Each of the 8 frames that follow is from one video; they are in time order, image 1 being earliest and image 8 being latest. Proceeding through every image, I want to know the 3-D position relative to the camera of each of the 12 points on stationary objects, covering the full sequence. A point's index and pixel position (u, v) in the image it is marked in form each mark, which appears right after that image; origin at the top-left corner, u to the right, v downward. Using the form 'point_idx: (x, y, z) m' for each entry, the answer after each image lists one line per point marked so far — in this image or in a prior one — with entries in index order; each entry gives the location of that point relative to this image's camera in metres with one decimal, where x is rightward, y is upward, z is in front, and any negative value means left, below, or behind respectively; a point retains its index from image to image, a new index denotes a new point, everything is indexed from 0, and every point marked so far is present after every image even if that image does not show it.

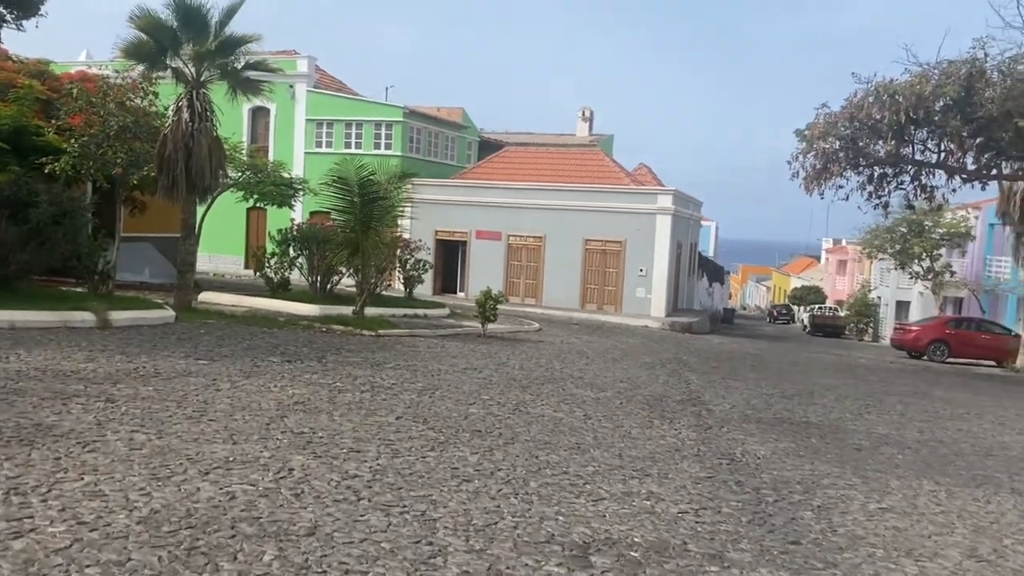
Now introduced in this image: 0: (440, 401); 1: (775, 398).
0: (-0.8, -1.3, +10.5) m
1: (+4.4, -1.9, +14.9) m
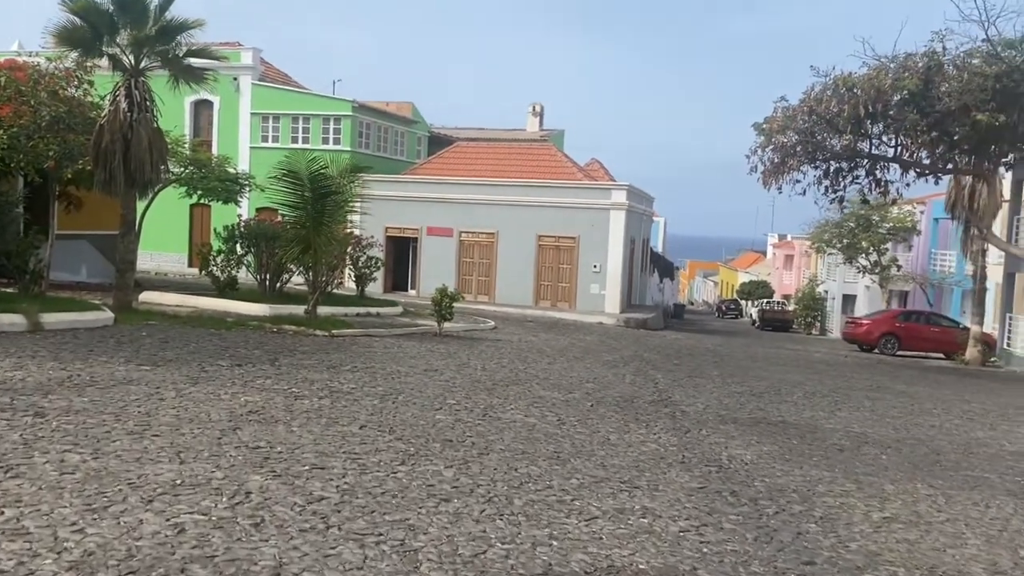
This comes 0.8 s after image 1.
0: (-1.2, -1.3, +9.8) m
1: (+3.8, -1.8, +14.6) m
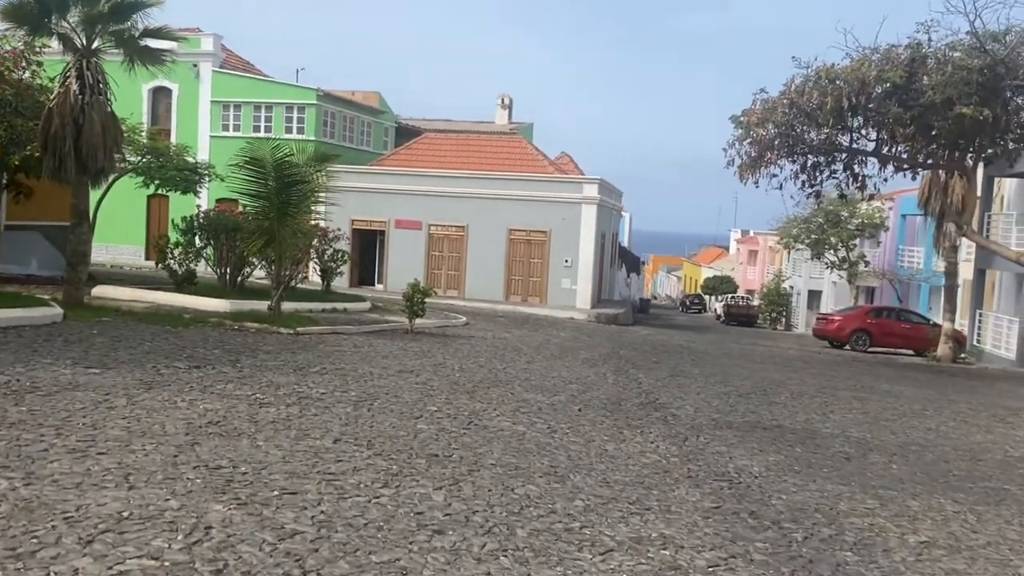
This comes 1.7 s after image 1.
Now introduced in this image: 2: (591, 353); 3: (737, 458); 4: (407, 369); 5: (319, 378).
0: (-1.3, -1.3, +9.0) m
1: (+3.5, -1.7, +13.9) m
2: (+1.8, -1.5, +19.7) m
3: (+2.2, -1.7, +8.7) m
4: (-1.6, -1.2, +13.1) m
5: (-2.5, -1.2, +11.5) m
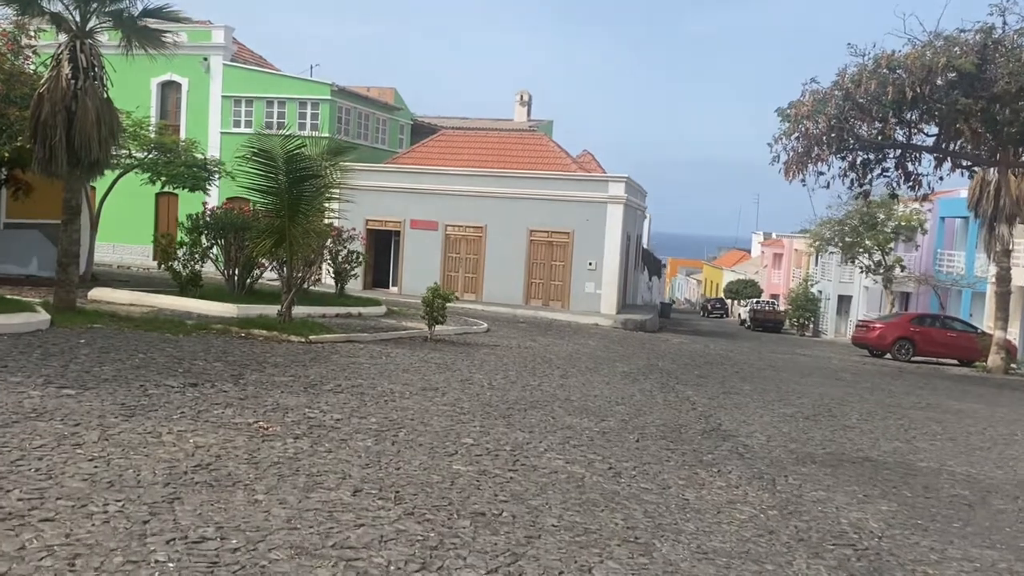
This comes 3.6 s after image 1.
0: (-0.9, -1.4, +7.4) m
1: (+4.0, -1.9, +12.3) m
2: (+2.4, -1.6, +18.1) m
3: (+2.7, -1.8, +7.1) m
4: (-1.0, -1.3, +11.6) m
5: (-2.0, -1.2, +10.0) m
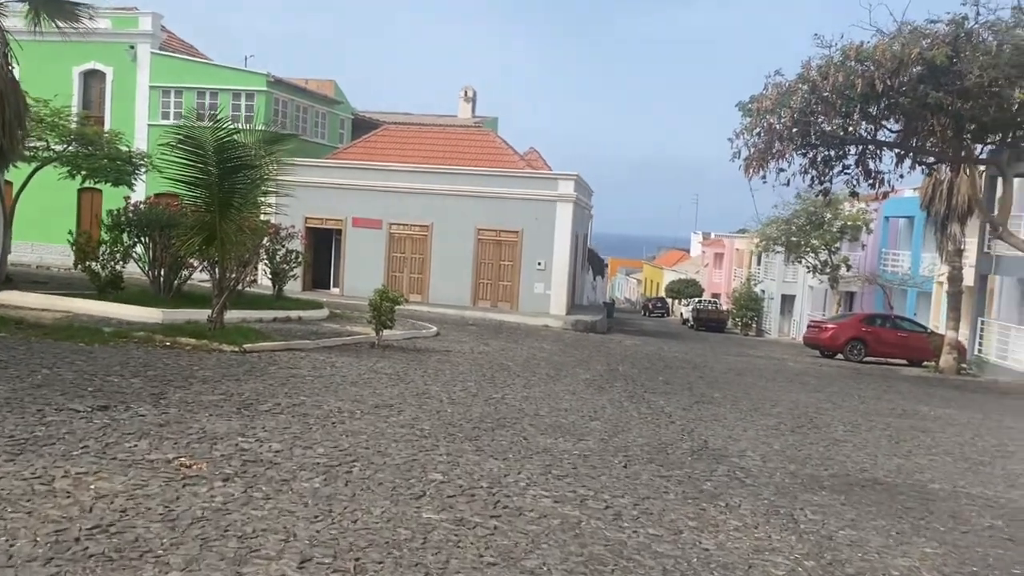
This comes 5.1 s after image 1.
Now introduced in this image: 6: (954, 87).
0: (-1.0, -1.4, +6.1) m
1: (+3.5, -1.9, +11.3) m
2: (+1.5, -1.6, +17.0) m
3: (+2.6, -1.8, +6.0) m
4: (-1.4, -1.4, +10.2) m
5: (-2.3, -1.3, +8.5) m
6: (+9.2, +4.2, +18.5) m
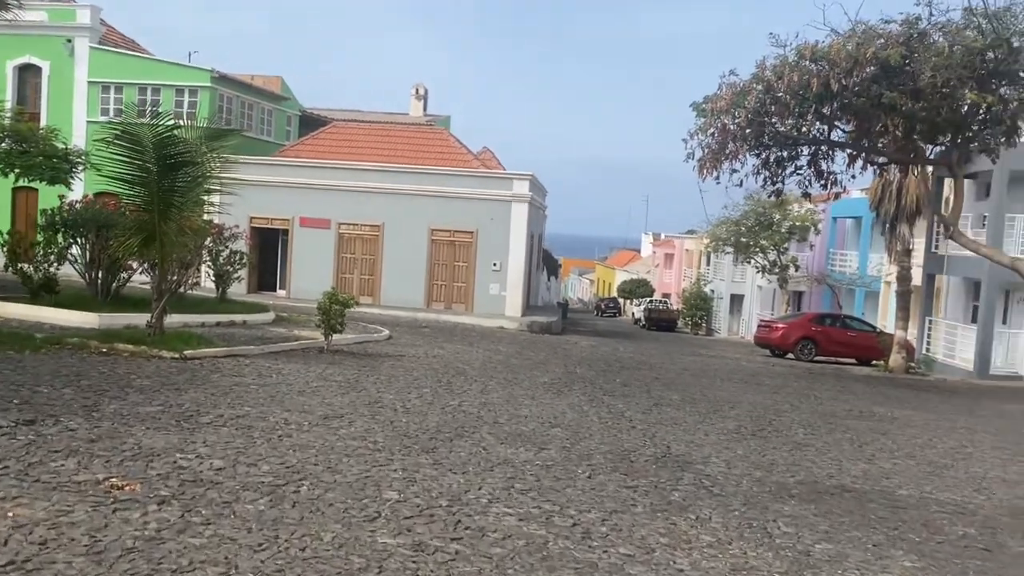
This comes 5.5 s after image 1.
0: (-1.2, -1.4, +5.6) m
1: (+3.0, -1.9, +11.1) m
2: (+0.7, -1.6, +16.6) m
3: (+2.3, -1.8, +5.8) m
4: (-1.9, -1.4, +9.7) m
5: (-2.7, -1.3, +8.0) m
6: (+8.2, +4.2, +18.6) m
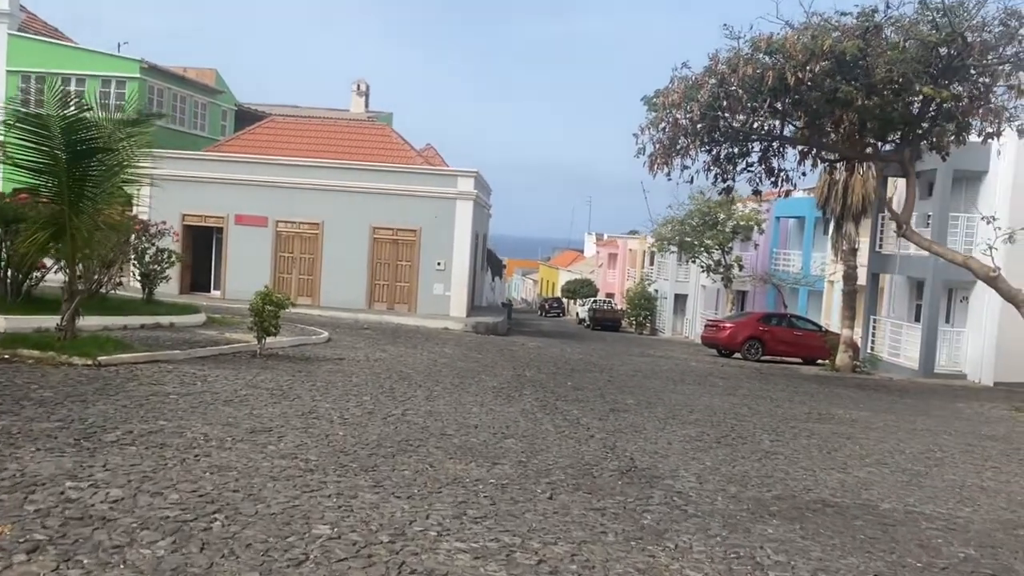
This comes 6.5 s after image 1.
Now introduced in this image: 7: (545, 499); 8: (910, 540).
0: (-1.5, -1.4, +4.6) m
1: (+2.4, -1.9, +10.3) m
2: (-0.3, -1.6, +15.7) m
3: (+2.1, -1.8, +5.0) m
4: (-2.4, -1.4, +8.6) m
5: (-3.1, -1.3, +6.9) m
6: (+7.1, +4.2, +18.1) m
7: (+0.3, -1.6, +6.9) m
8: (+3.1, -2.0, +6.9) m
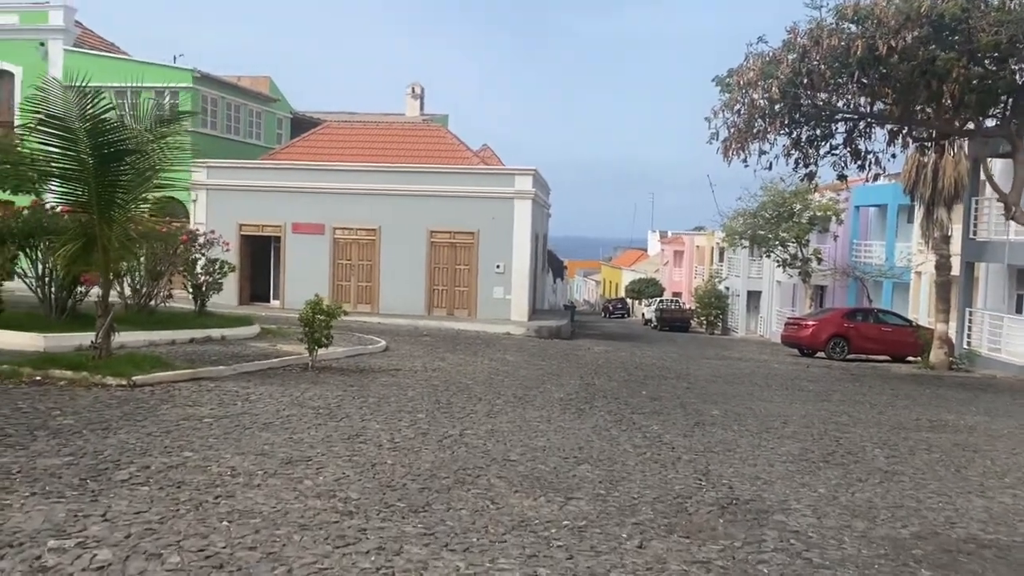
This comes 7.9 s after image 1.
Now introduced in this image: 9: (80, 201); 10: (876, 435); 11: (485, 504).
0: (-1.1, -1.5, +3.4) m
1: (+3.1, -1.8, +8.8) m
2: (+0.8, -1.6, +14.4) m
3: (+2.4, -1.7, +3.5) m
4: (-1.8, -1.5, +7.5) m
5: (-2.5, -1.4, +5.8) m
6: (+8.3, +4.4, +16.3) m
7: (+0.8, -1.6, +5.6) m
8: (+3.6, -1.9, +5.4) m
9: (-5.8, +1.1, +11.8) m
10: (+4.8, -1.9, +11.7) m
11: (-0.2, -1.6, +6.5) m
